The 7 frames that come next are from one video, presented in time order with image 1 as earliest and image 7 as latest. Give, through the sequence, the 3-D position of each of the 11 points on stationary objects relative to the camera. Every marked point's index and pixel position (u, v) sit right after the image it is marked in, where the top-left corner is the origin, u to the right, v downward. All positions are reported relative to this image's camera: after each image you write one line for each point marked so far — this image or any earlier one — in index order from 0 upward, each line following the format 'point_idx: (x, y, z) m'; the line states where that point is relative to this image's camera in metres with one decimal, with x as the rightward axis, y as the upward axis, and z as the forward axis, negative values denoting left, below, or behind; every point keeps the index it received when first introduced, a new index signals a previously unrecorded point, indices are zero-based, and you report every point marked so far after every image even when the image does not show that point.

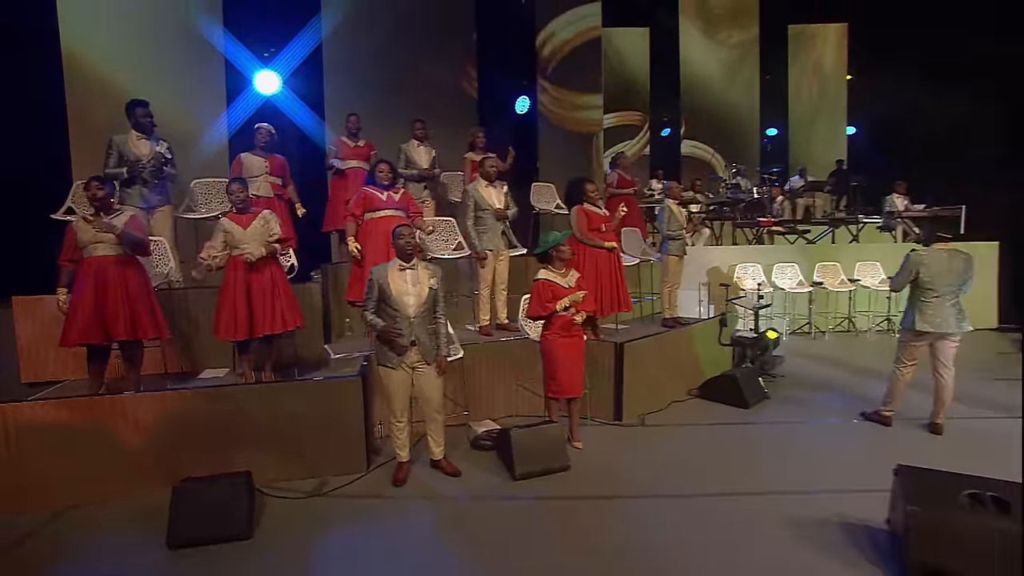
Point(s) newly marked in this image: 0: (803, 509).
0: (+1.7, -1.3, +3.6) m
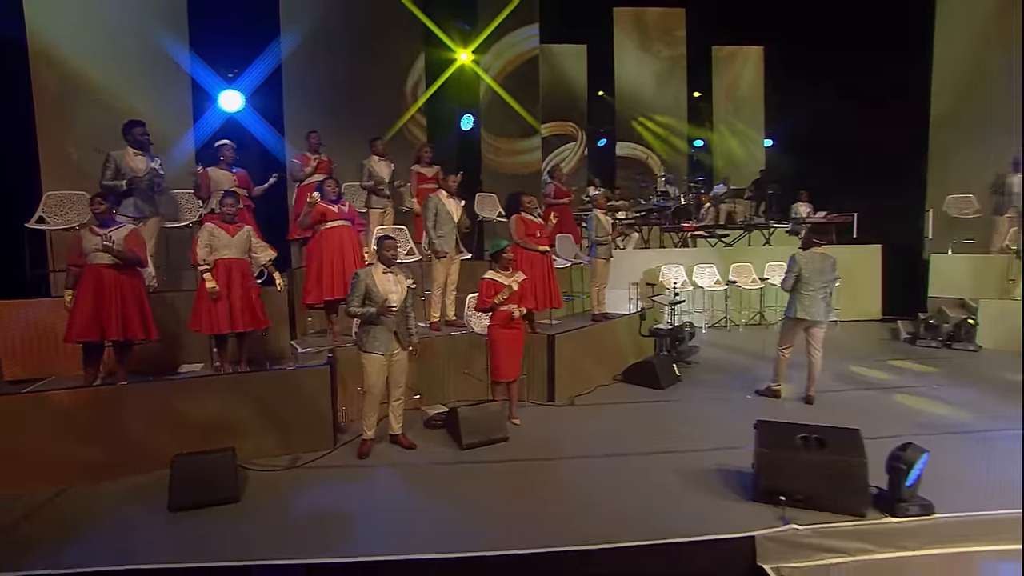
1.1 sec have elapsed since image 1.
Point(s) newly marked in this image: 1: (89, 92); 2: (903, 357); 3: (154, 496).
0: (+1.3, -1.3, +4.5) m
1: (-4.6, +2.6, +6.6) m
2: (+5.1, -0.9, +7.8) m
3: (-2.5, -1.4, +4.1) m
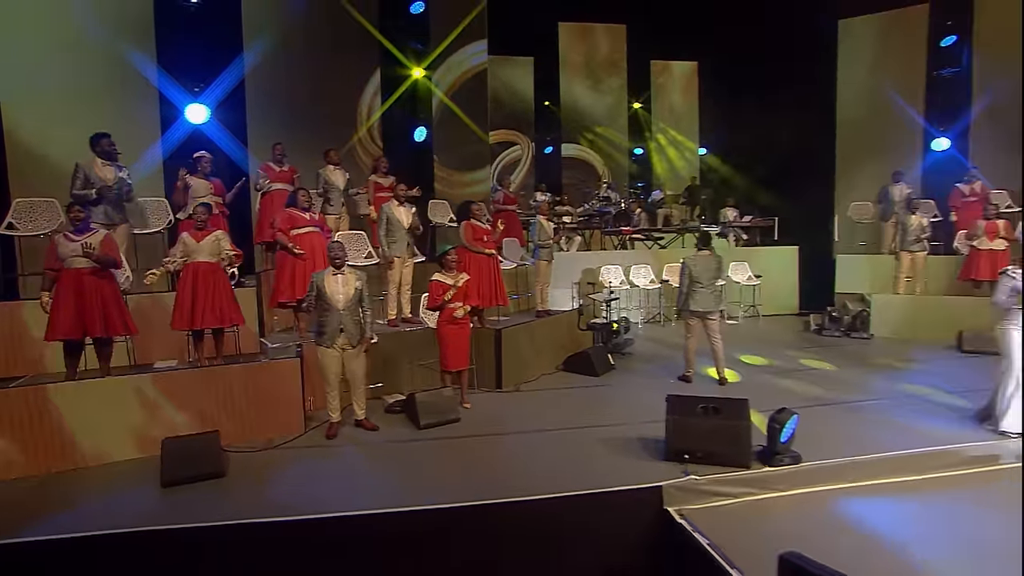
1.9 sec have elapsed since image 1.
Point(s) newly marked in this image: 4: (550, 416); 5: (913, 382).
0: (+0.9, -1.3, +5.3) m
1: (-5.2, +2.5, +7.0) m
2: (+4.4, -0.9, +8.9) m
3: (-2.9, -1.4, +4.6) m
4: (+0.4, -1.2, +5.8) m
5: (+4.5, -1.1, +6.7) m
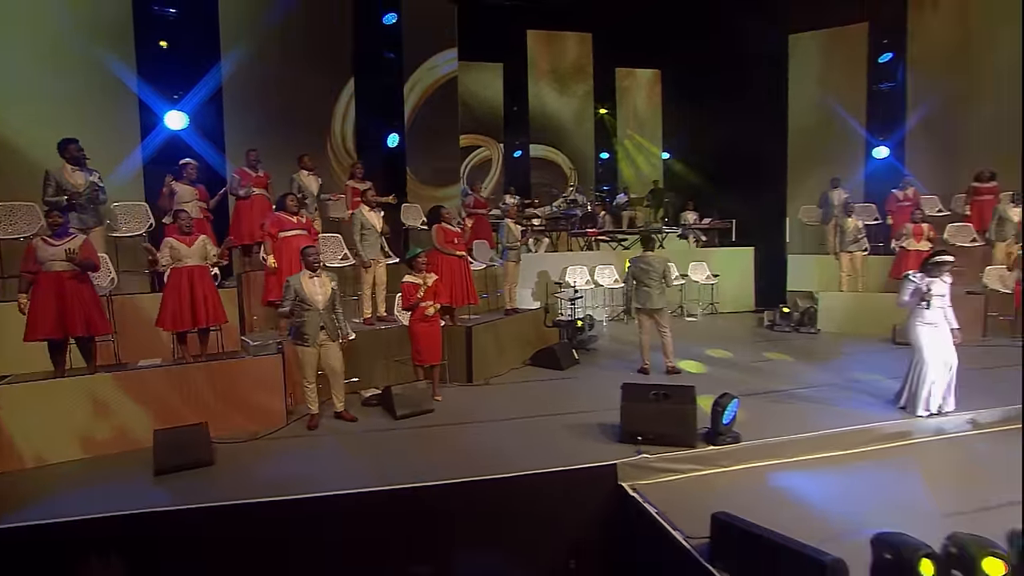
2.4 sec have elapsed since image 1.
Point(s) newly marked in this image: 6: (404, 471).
0: (+0.6, -1.3, +5.7) m
1: (-5.5, +2.5, +7.1) m
2: (+4.0, -0.8, +9.5) m
3: (-3.1, -1.4, +4.9) m
4: (0.0, -1.2, +6.2) m
5: (+4.1, -1.1, +7.4) m
6: (-0.8, -1.4, +4.6) m
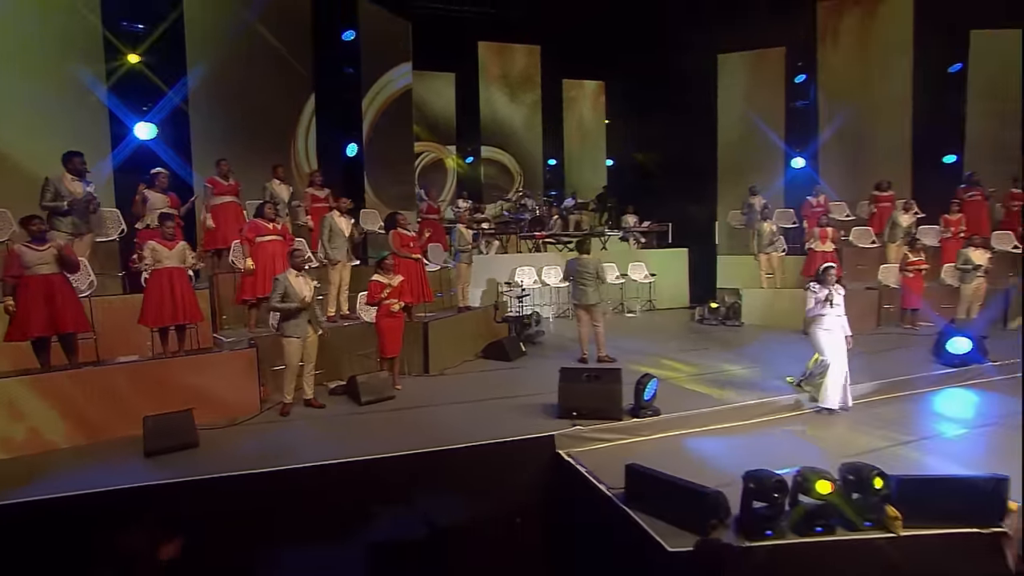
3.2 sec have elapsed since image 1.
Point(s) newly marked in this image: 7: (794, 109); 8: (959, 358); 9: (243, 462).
0: (+0.1, -1.2, +6.5) m
1: (-6.2, +2.5, +7.5) m
2: (+3.1, -0.8, +10.6) m
3: (-3.5, -1.4, +5.4) m
4: (-0.5, -1.2, +7.0) m
5: (+3.4, -1.0, +8.4) m
6: (-1.3, -1.4, +5.3) m
7: (+6.2, +3.9, +13.1) m
8: (+5.7, -0.9, +7.7) m
9: (-2.3, -1.5, +5.0) m
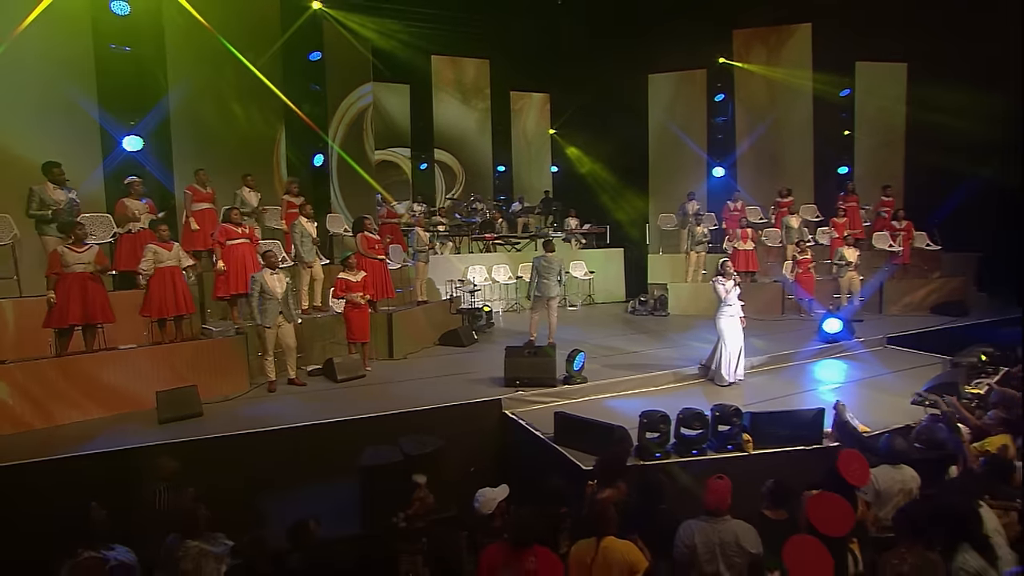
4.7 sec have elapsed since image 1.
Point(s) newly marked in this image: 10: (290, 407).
0: (-0.5, -1.2, +7.8) m
1: (-6.8, +2.5, +8.2) m
2: (+2.2, -0.7, +12.0) m
3: (-4.0, -1.4, +6.3) m
4: (-1.1, -1.1, +8.2) m
5: (+2.7, -0.9, +9.9) m
6: (-1.7, -1.3, +6.5) m
7: (+5.0, +4.1, +14.8) m
8: (+5.0, -0.8, +9.4) m
9: (-2.7, -1.4, +6.1) m
10: (-2.5, -1.3, +6.7) m
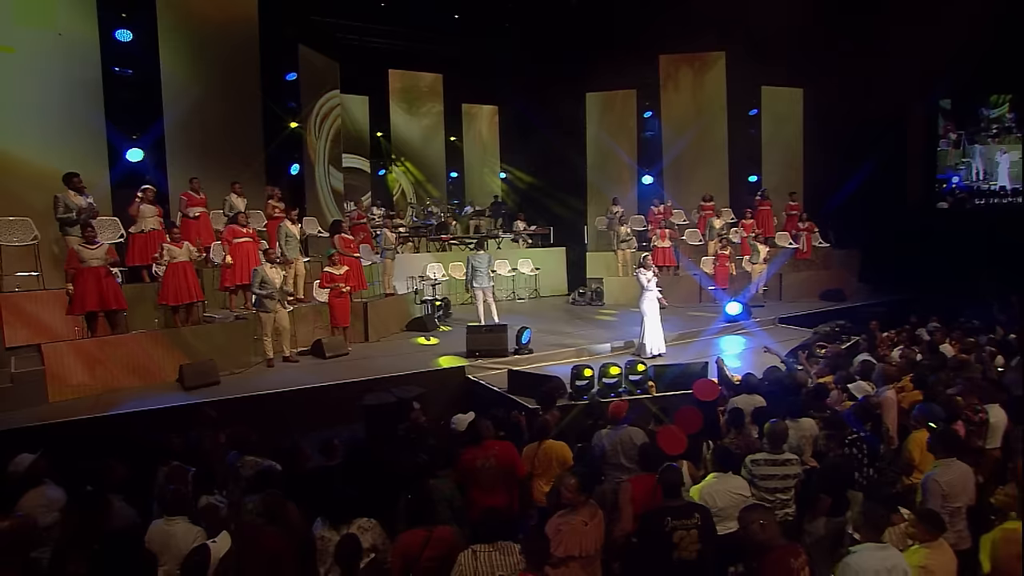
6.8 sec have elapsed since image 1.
0: (-1.1, -1.0, +9.4) m
1: (-7.5, +2.6, +9.2) m
2: (+1.2, -0.5, +13.8) m
3: (-4.5, -1.3, +7.6) m
4: (-1.8, -1.0, +9.7) m
5: (+1.9, -0.7, +11.8) m
6: (-2.3, -1.2, +7.9) m
7: (+3.7, +4.2, +16.9) m
8: (+4.2, -0.6, +11.4) m
9: (-3.2, -1.3, +7.5) m
10: (-3.0, -1.2, +8.1) m
